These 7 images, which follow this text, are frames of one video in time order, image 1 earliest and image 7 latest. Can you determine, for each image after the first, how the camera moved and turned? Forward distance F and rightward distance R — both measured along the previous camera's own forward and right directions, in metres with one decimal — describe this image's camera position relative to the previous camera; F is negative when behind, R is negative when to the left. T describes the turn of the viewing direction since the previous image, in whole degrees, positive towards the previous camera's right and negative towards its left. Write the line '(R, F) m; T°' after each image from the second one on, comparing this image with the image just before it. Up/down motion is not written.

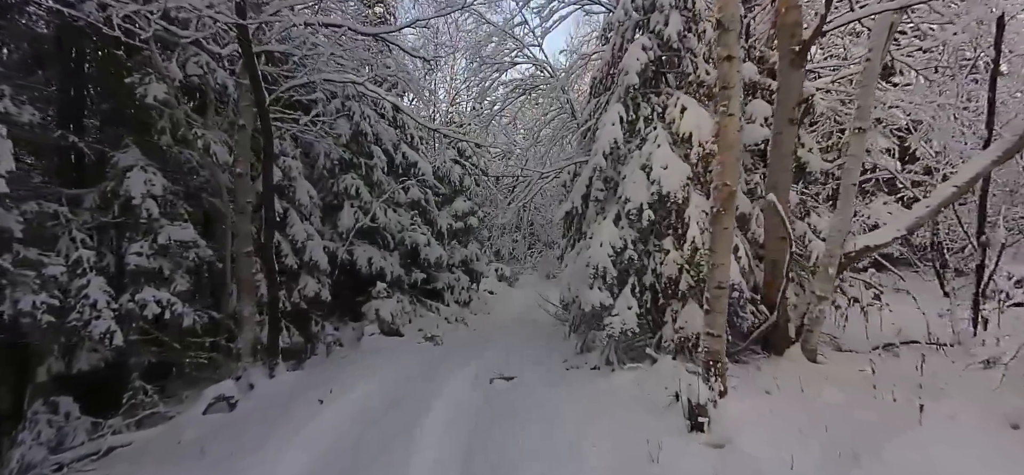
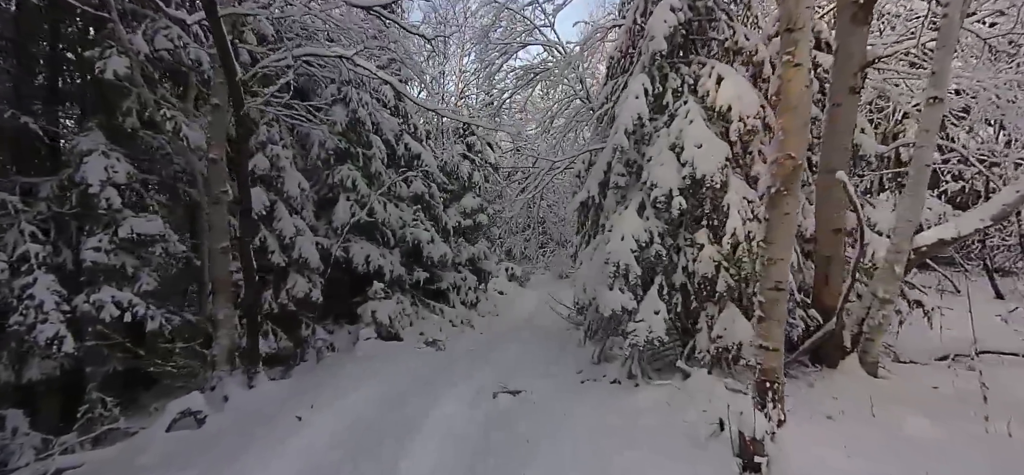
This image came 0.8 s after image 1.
(+0.1, +0.9) m; -1°
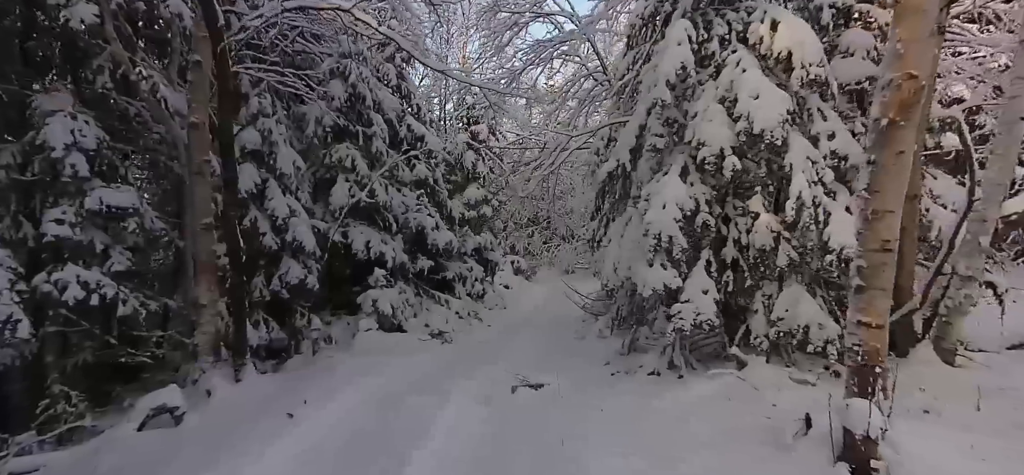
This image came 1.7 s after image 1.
(-0.2, +0.7) m; 0°
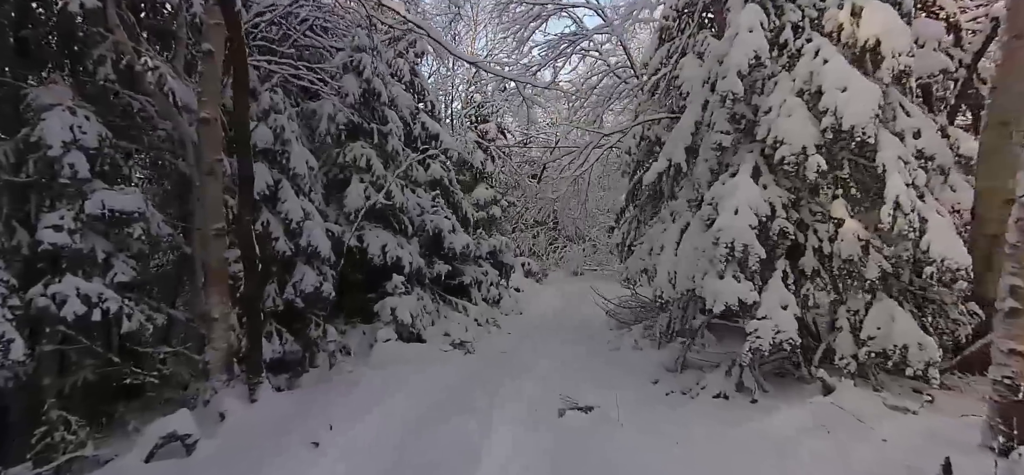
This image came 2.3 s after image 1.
(-0.4, +0.5) m; 0°
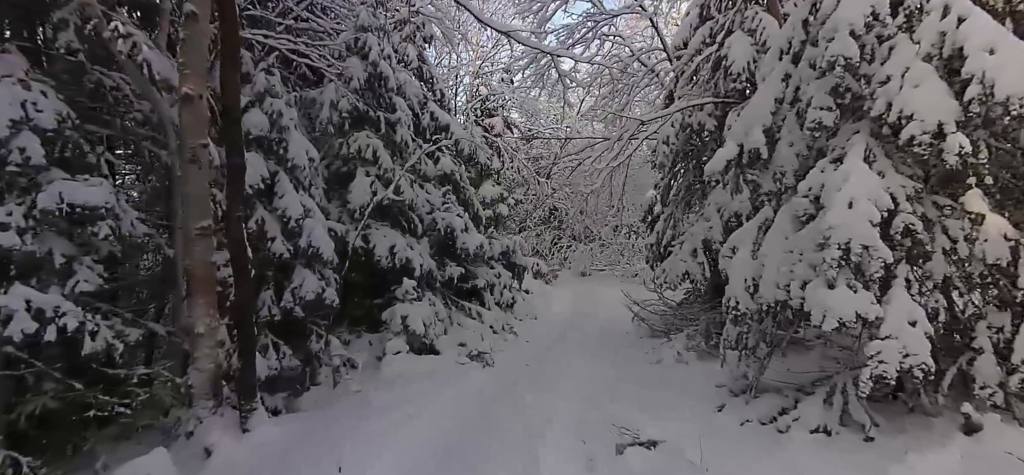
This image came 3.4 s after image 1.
(-0.4, +0.8) m; 0°
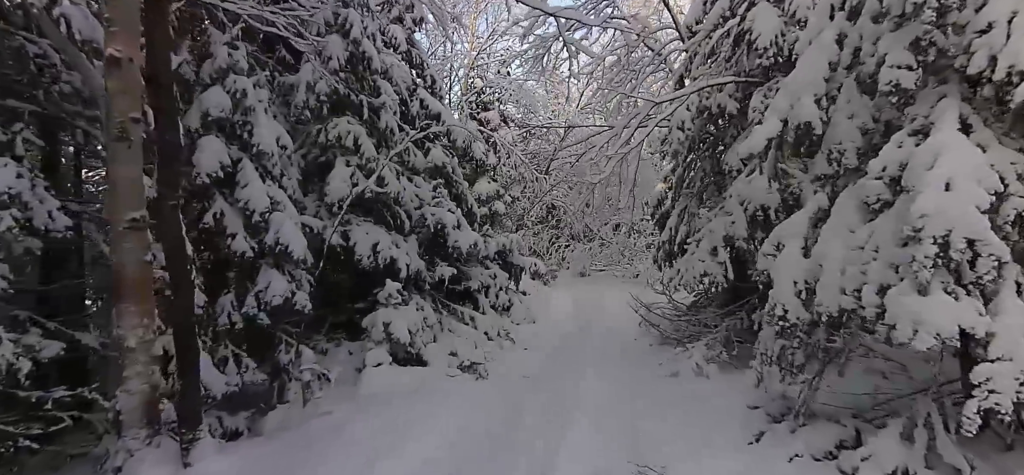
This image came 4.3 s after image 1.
(0.0, +0.8) m; 0°
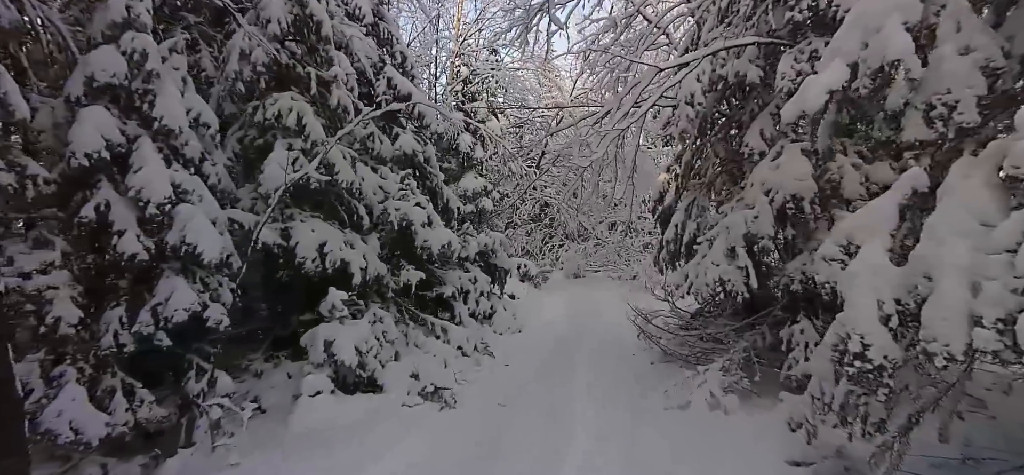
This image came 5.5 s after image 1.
(+0.2, +1.1) m; 0°
